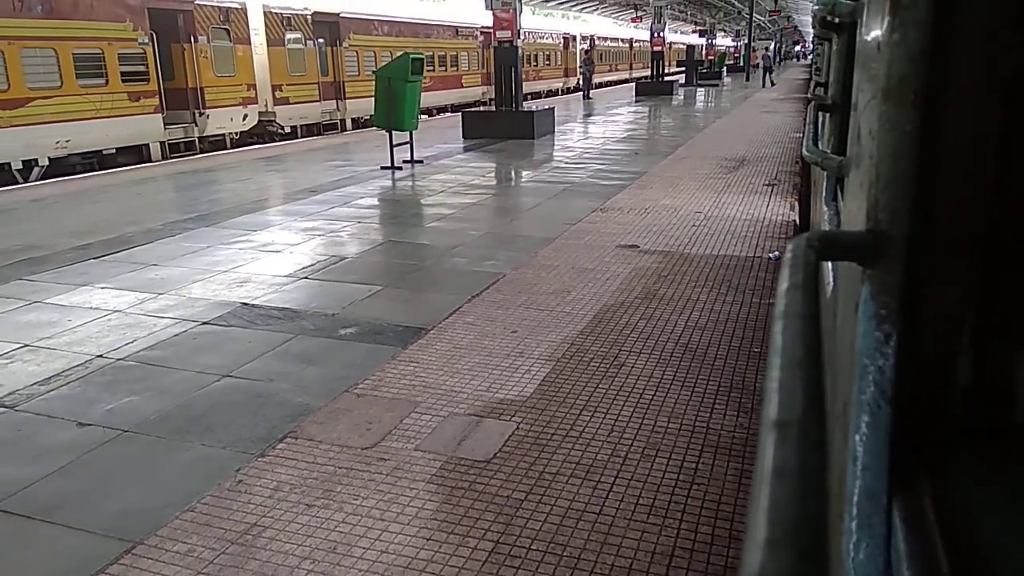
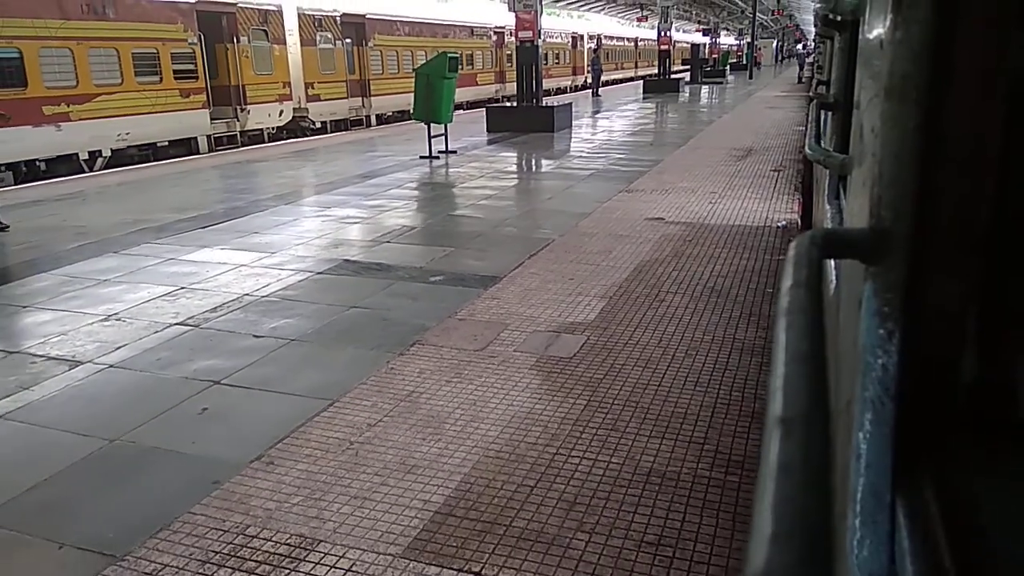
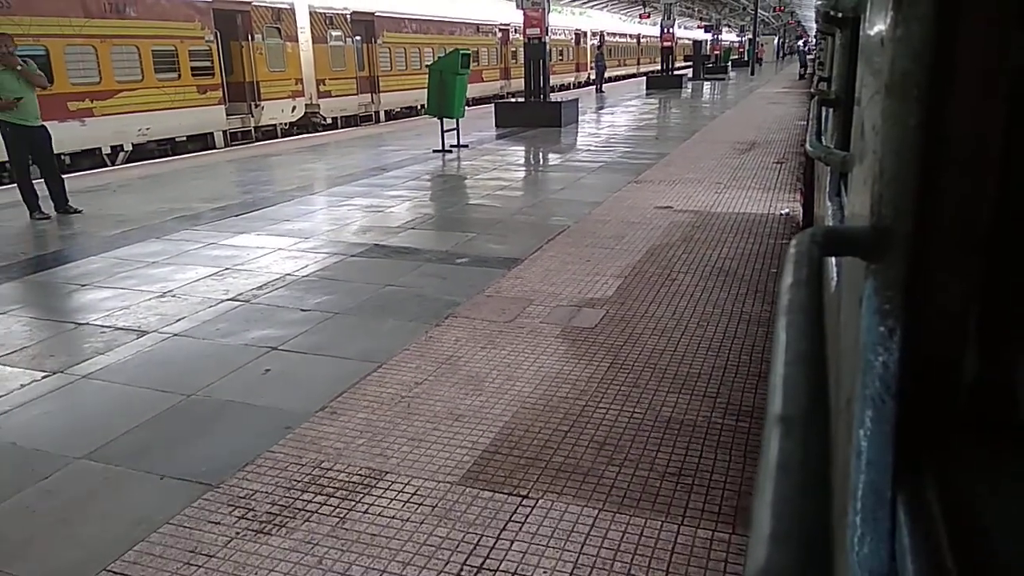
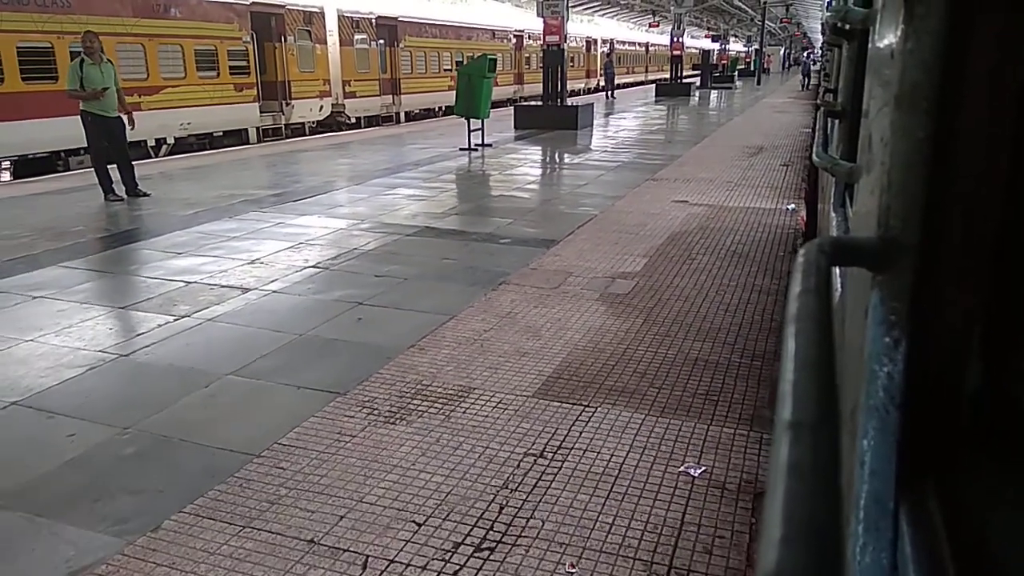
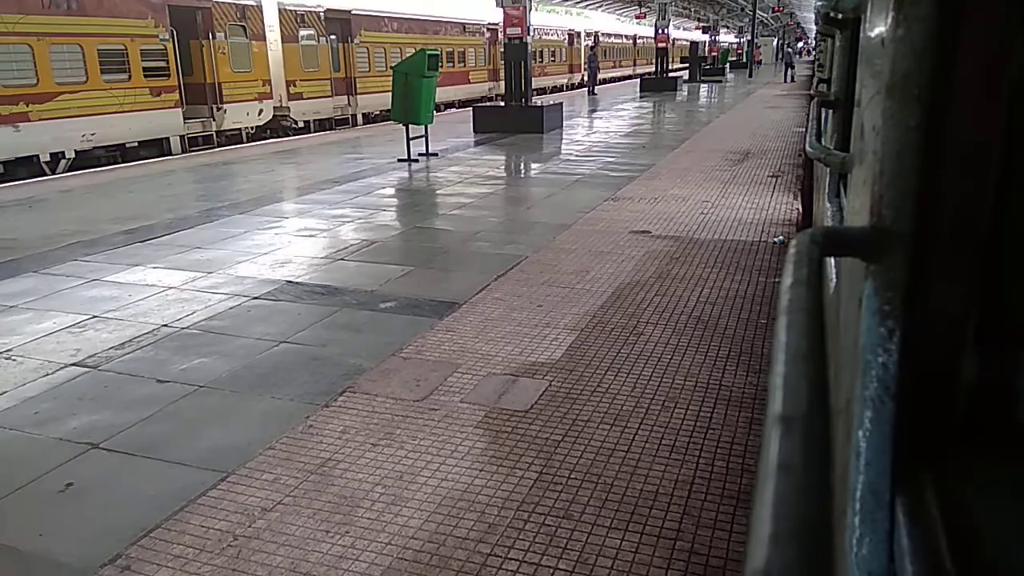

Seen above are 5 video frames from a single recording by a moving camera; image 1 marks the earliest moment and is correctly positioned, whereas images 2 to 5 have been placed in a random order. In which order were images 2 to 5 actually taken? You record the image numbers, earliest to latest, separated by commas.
5, 2, 3, 4
